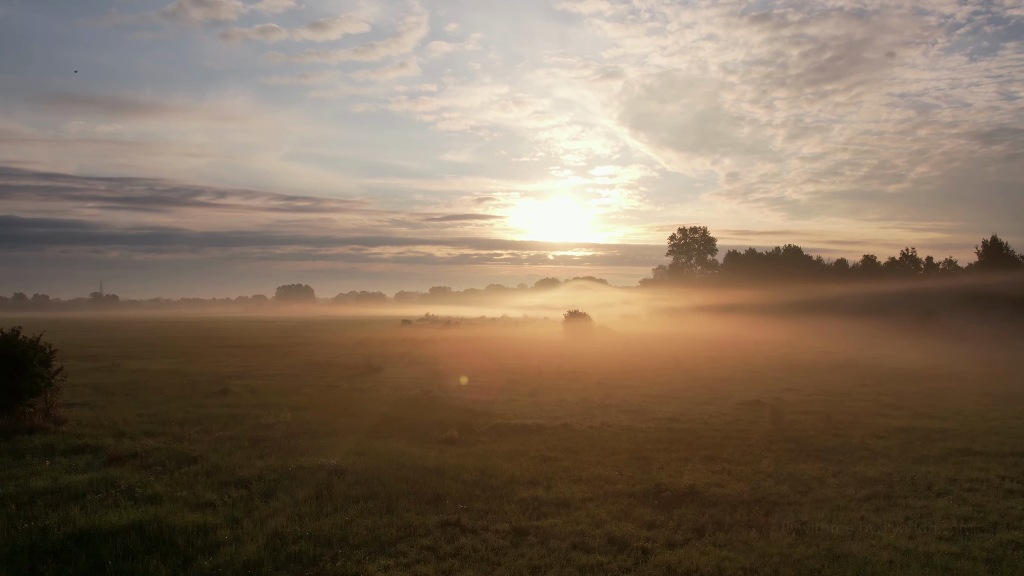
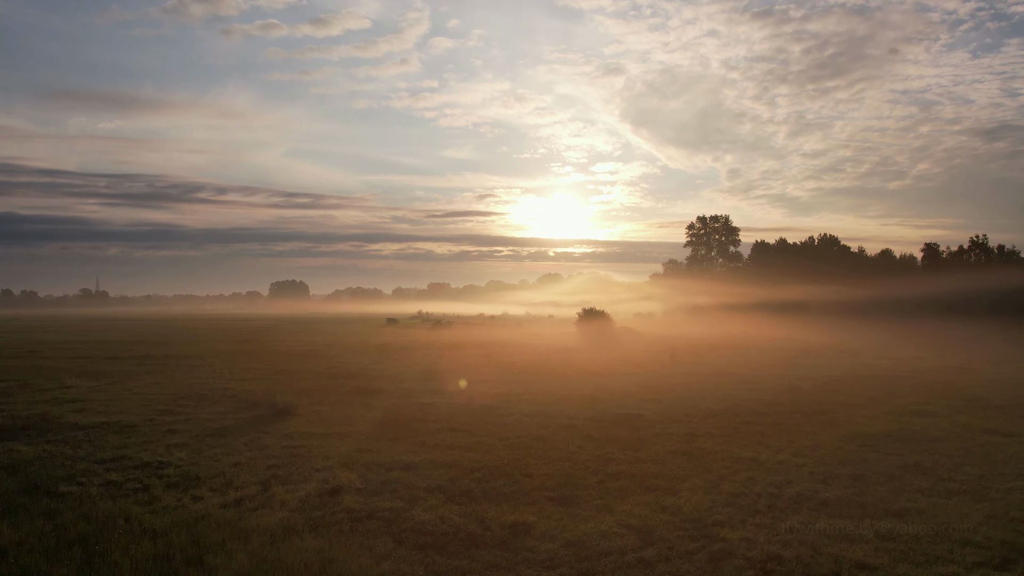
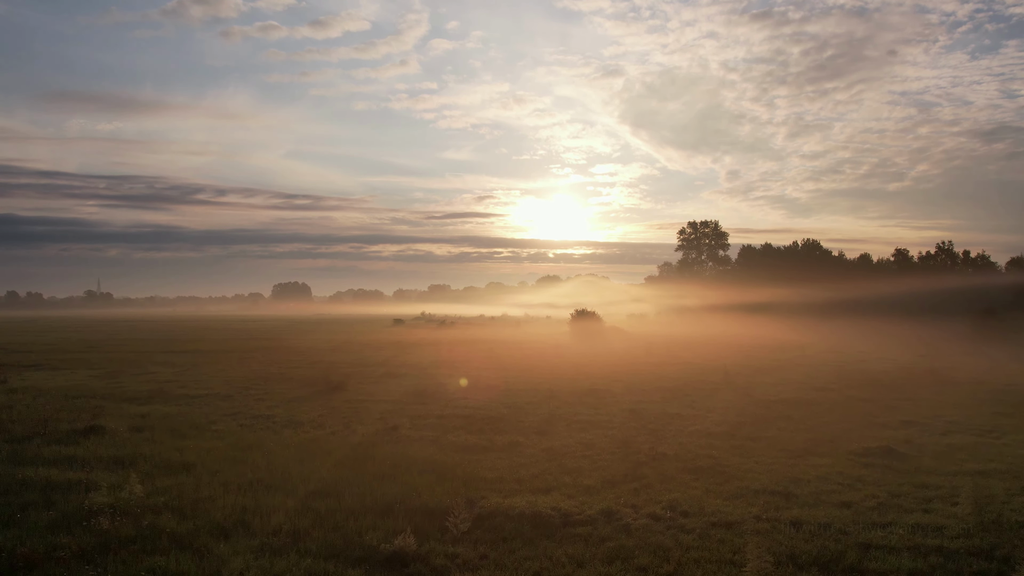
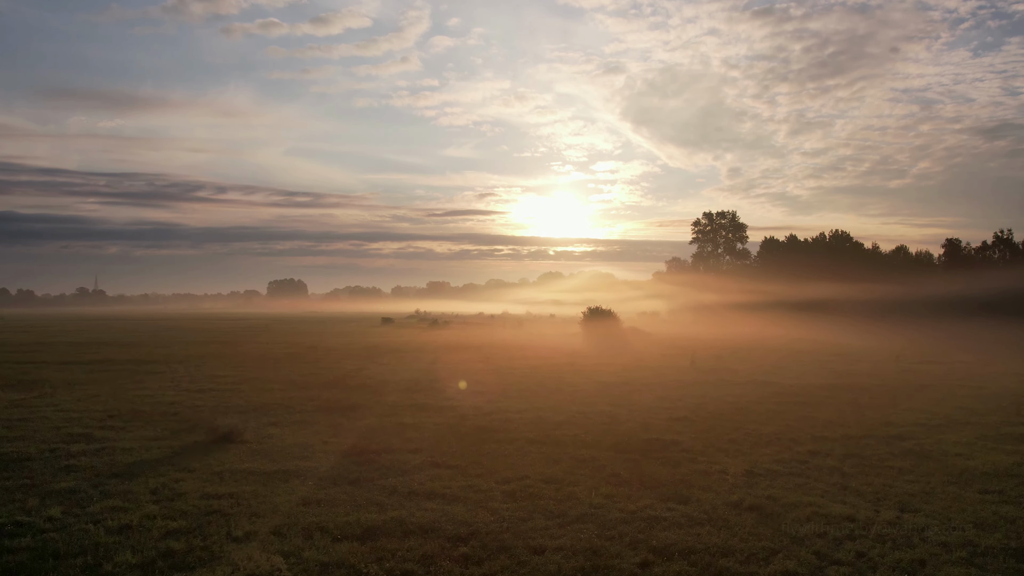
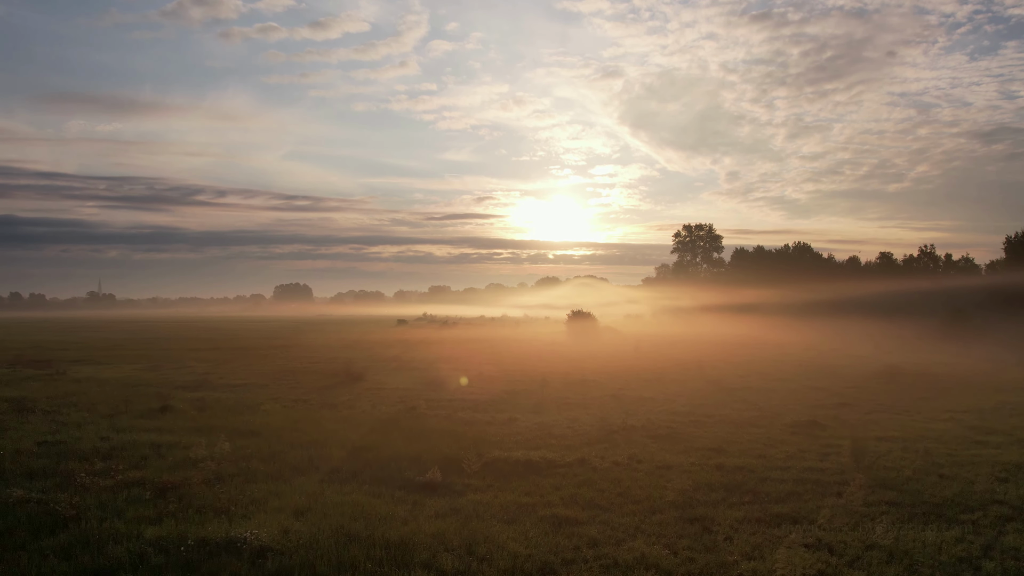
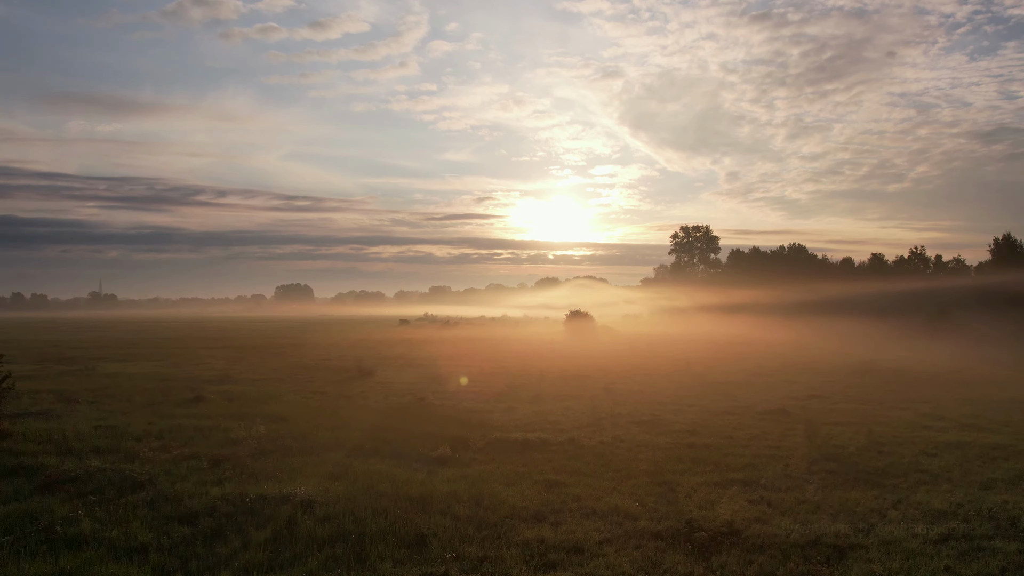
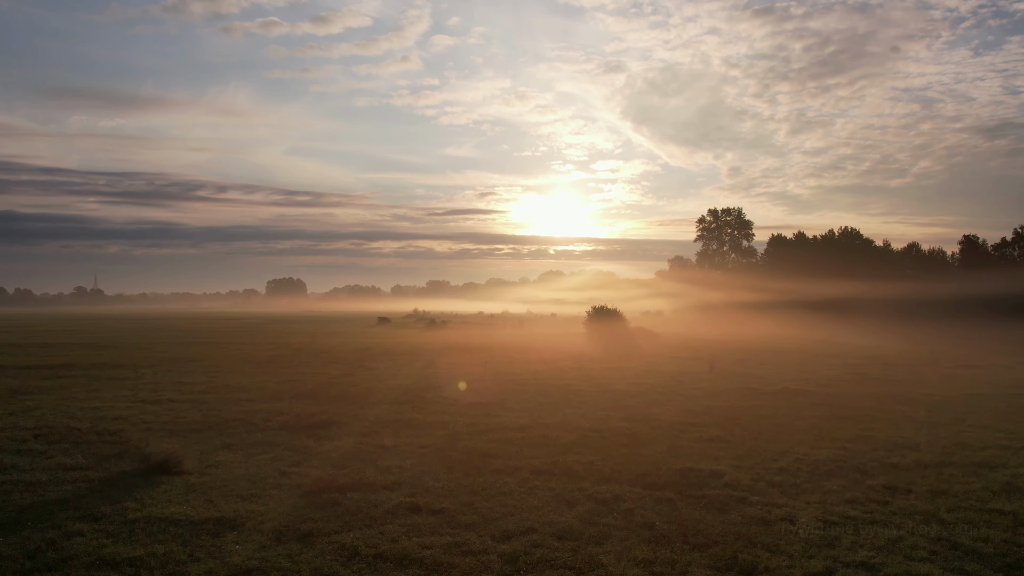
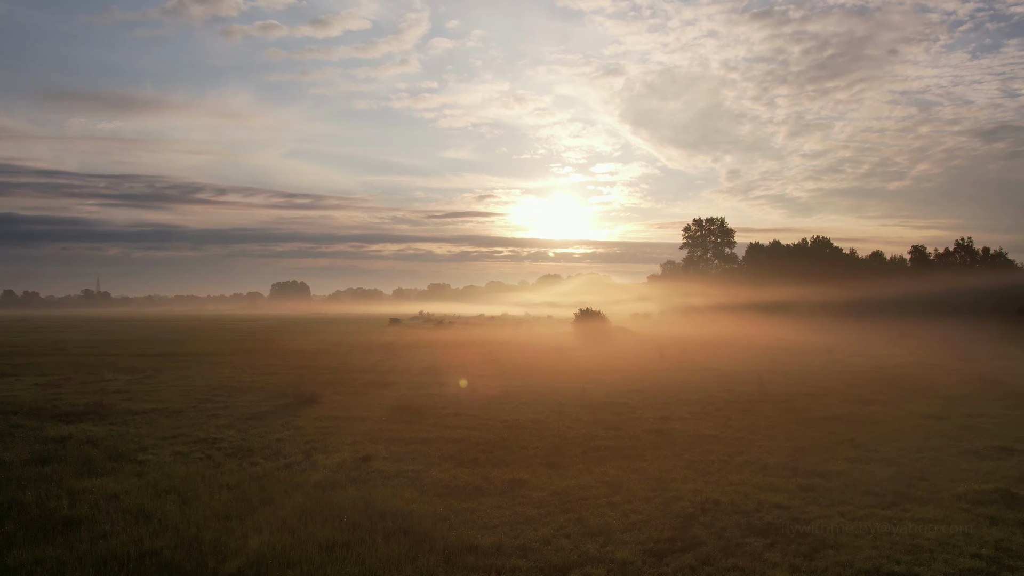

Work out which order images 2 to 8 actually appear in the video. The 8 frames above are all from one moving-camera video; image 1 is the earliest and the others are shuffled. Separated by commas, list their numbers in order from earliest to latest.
6, 5, 3, 8, 2, 4, 7
